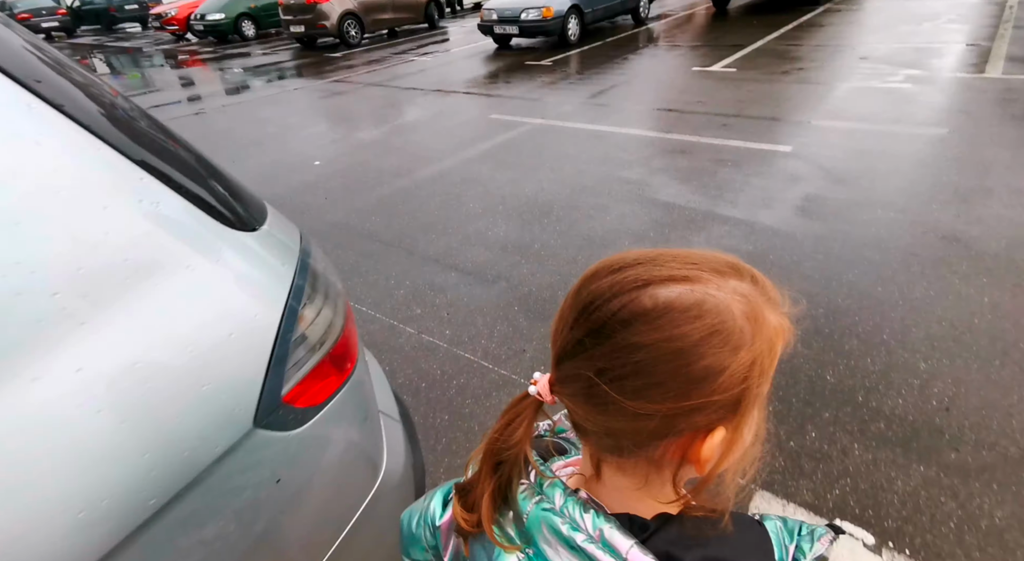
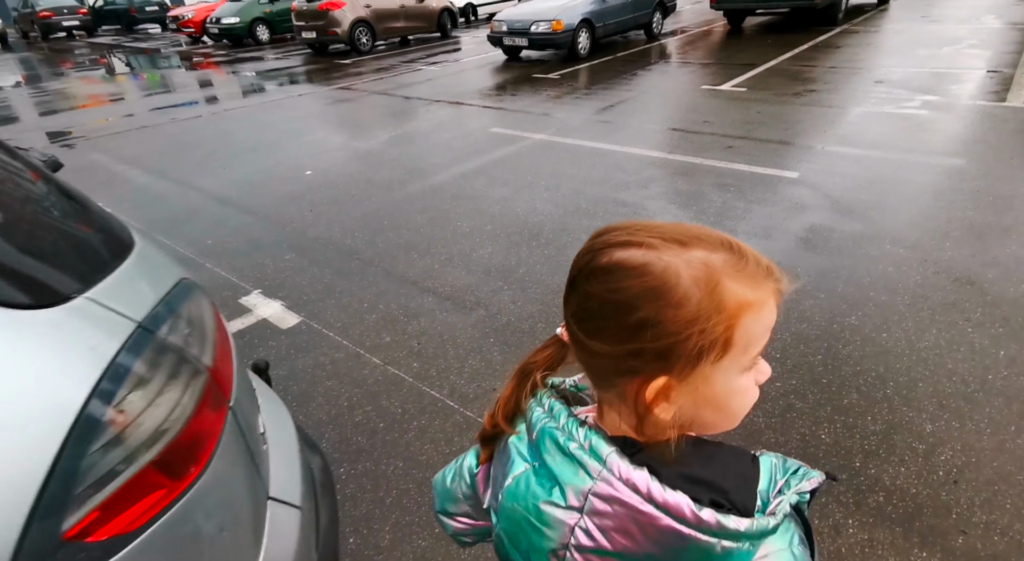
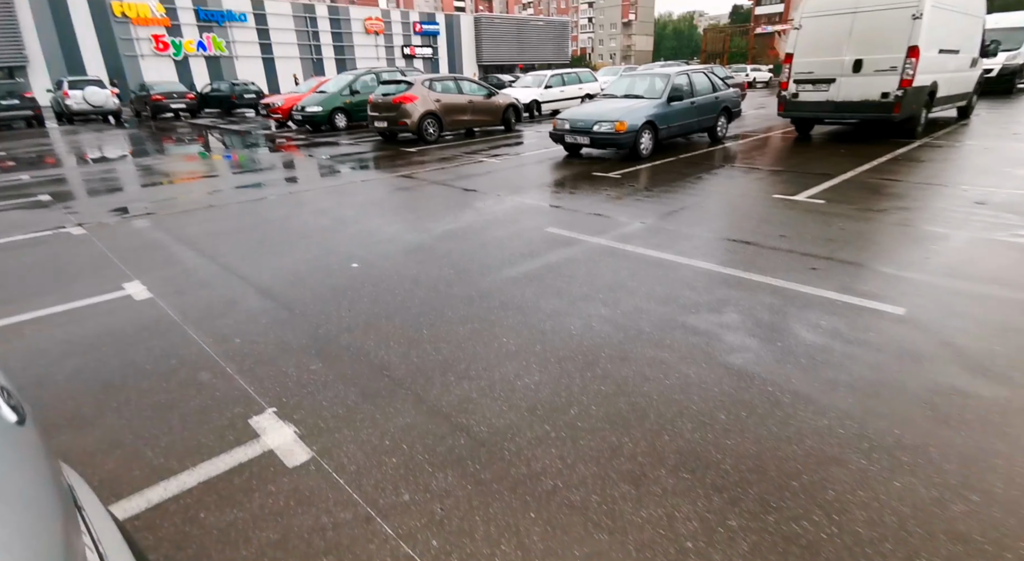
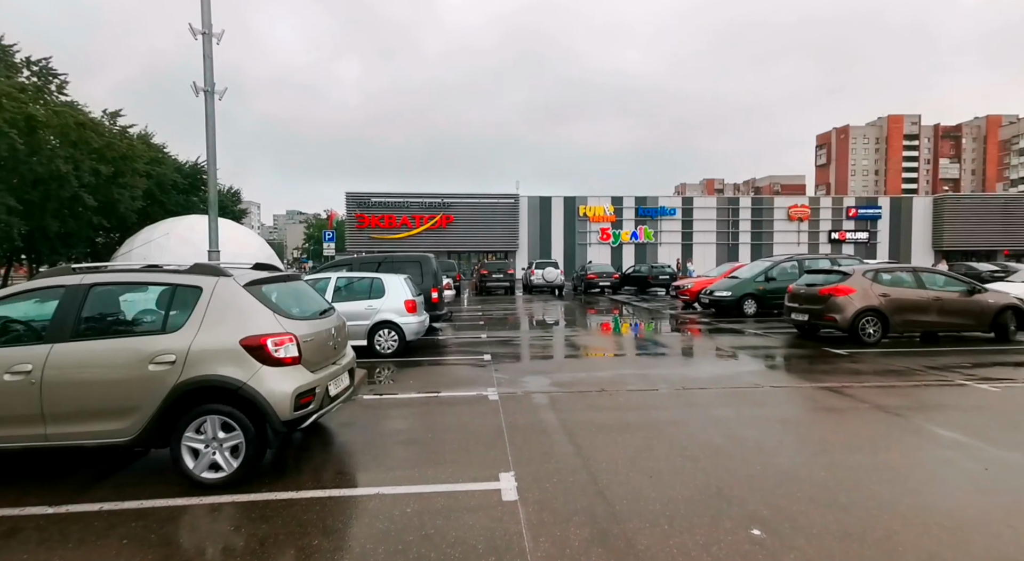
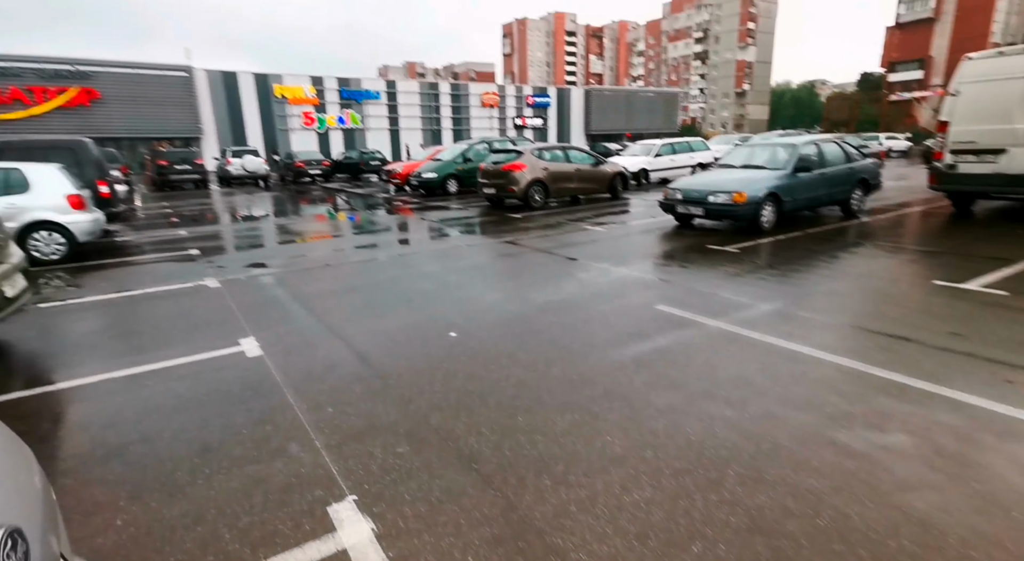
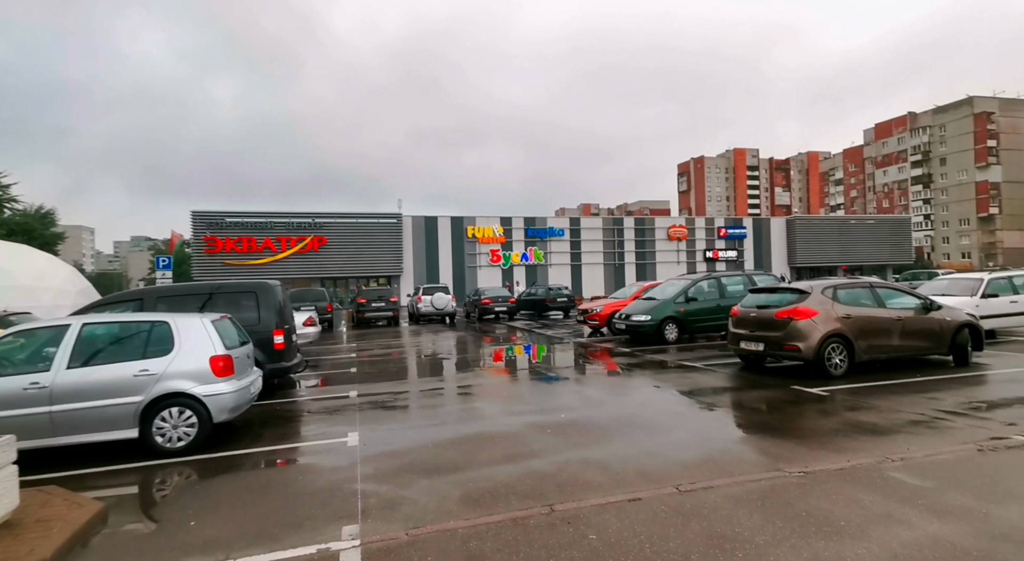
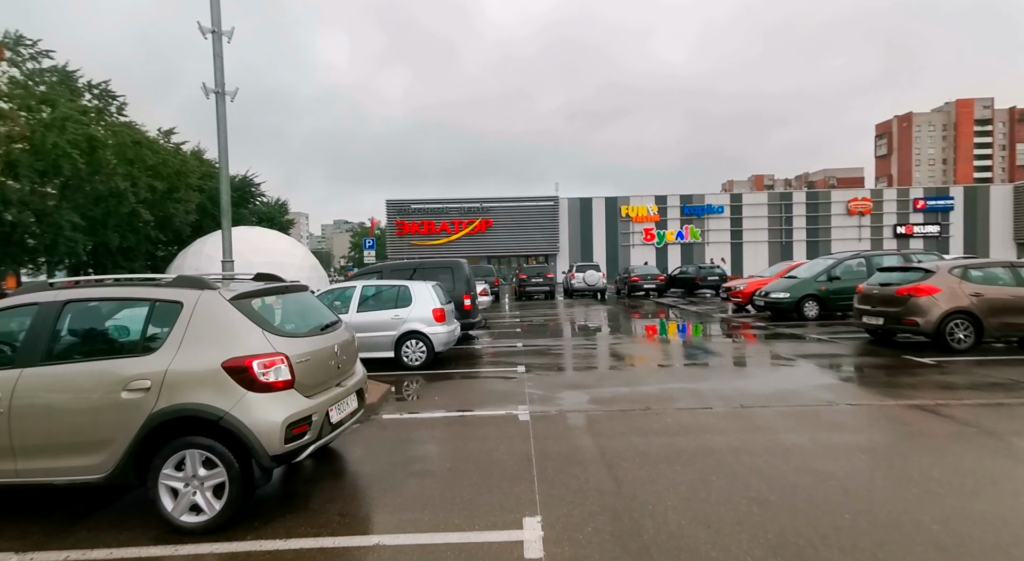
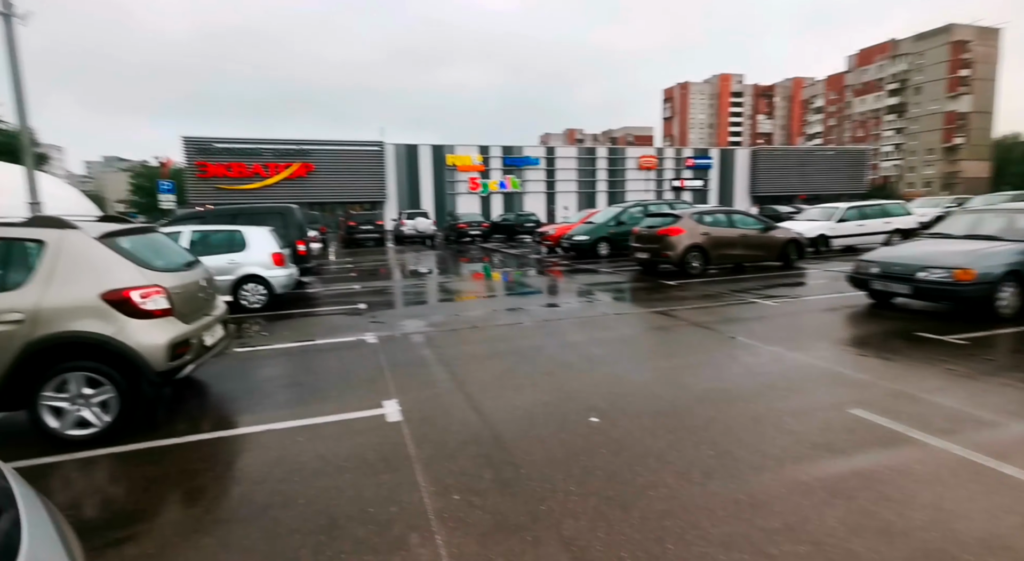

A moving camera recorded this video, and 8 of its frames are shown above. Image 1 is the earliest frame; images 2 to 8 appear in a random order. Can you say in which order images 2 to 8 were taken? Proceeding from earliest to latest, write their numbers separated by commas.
2, 3, 5, 8, 4, 7, 6
